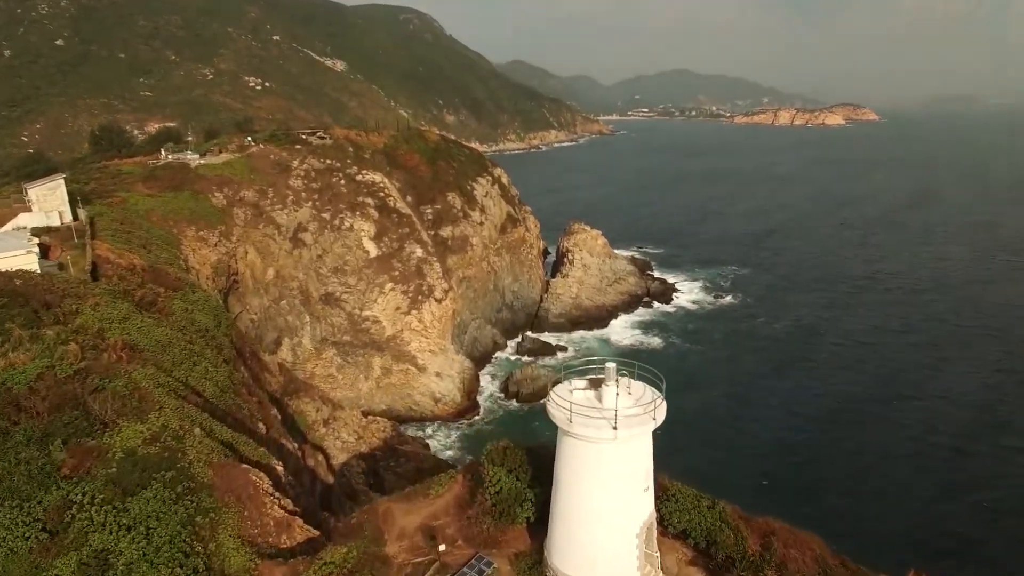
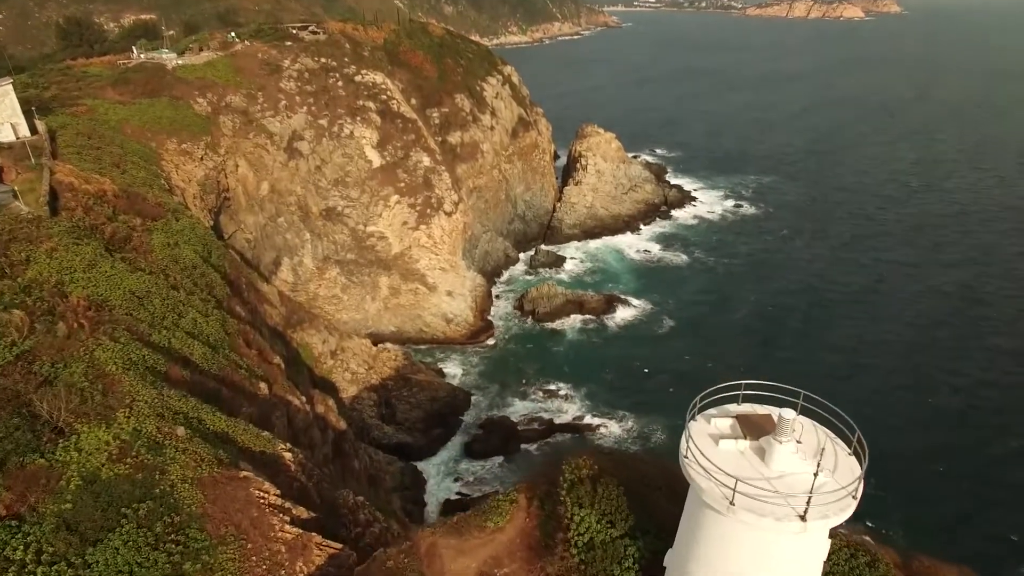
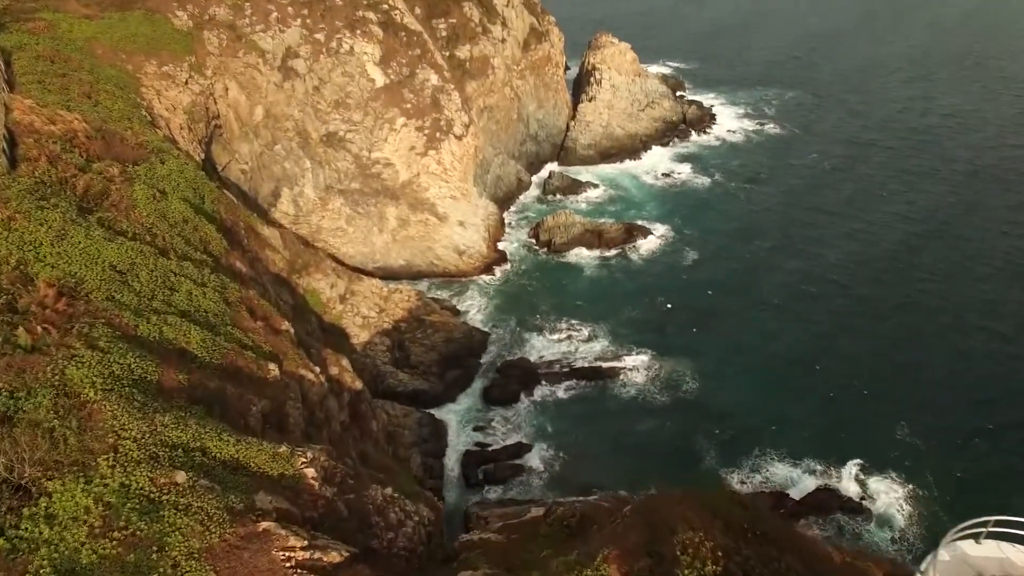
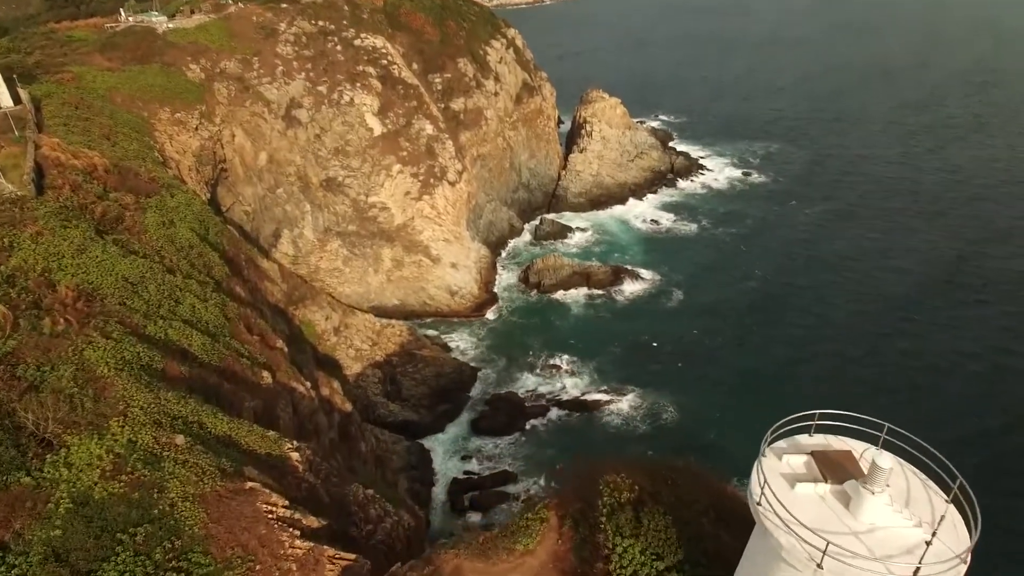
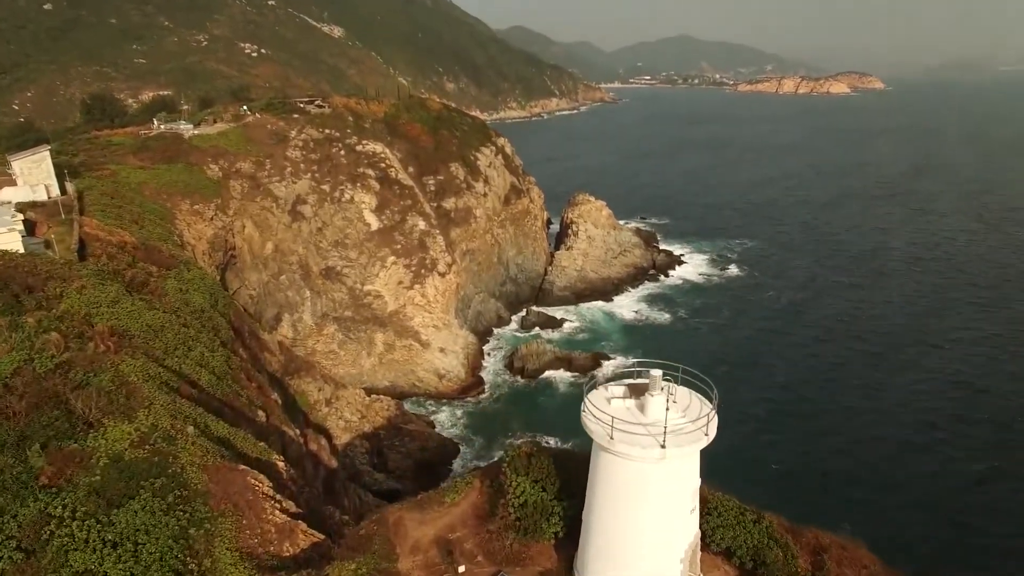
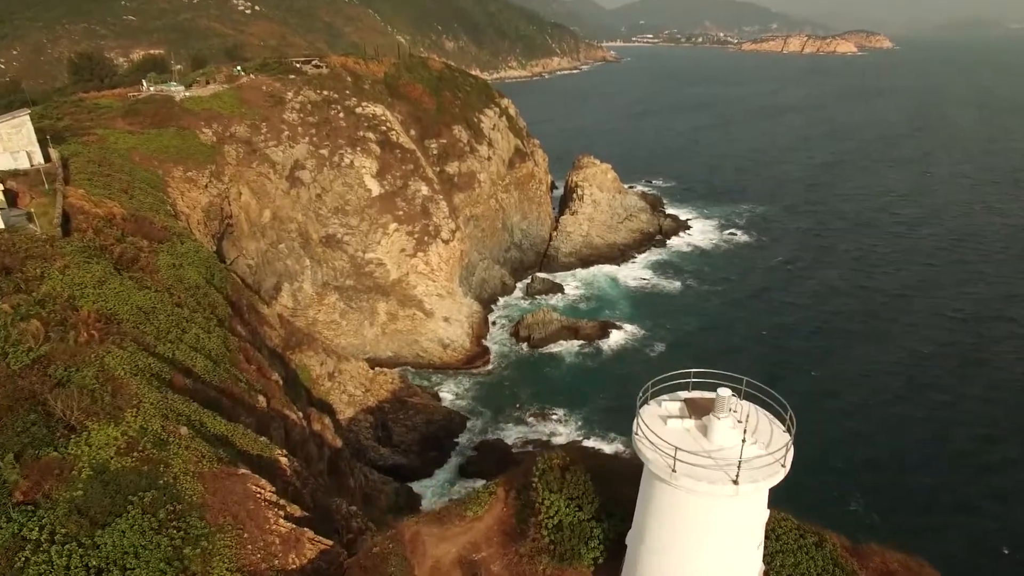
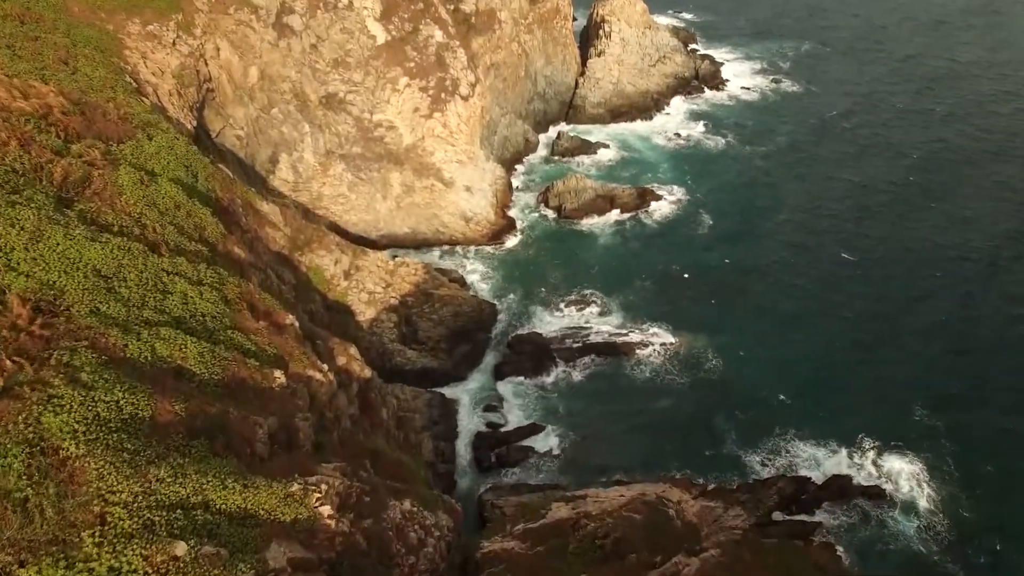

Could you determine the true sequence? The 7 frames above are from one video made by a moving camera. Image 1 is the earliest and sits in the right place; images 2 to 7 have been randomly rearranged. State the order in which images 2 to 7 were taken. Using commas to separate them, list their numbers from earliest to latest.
5, 6, 2, 4, 3, 7
